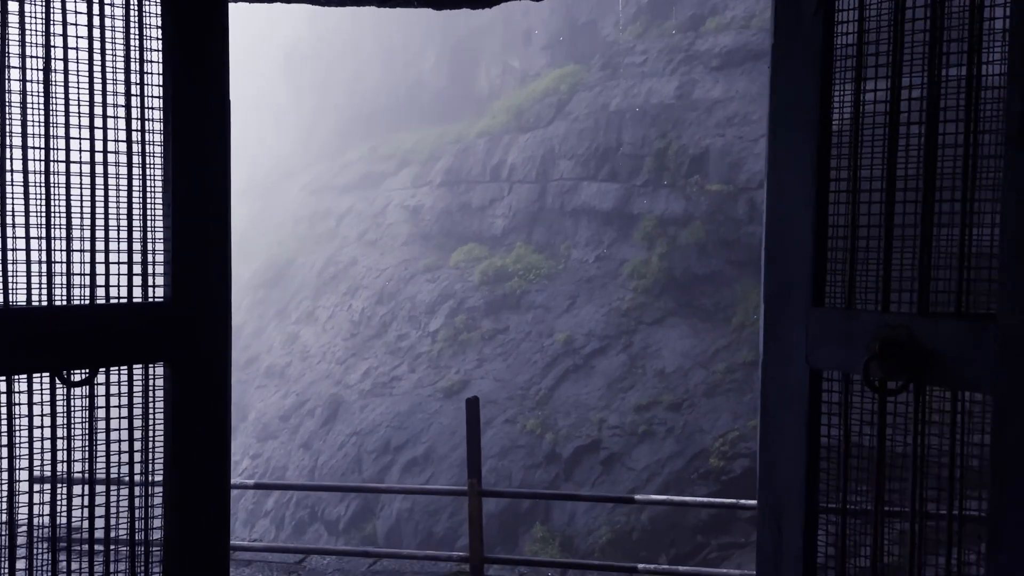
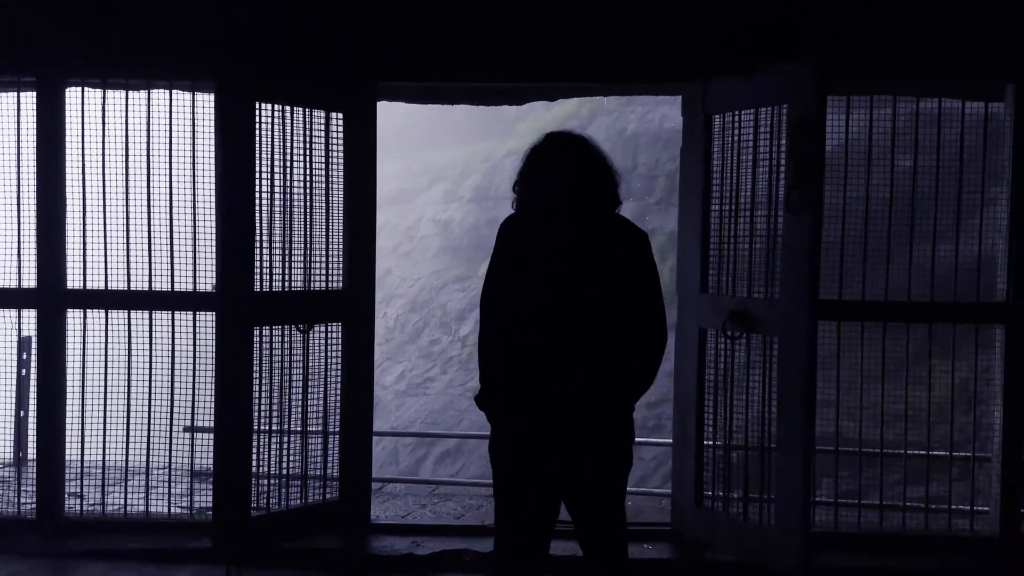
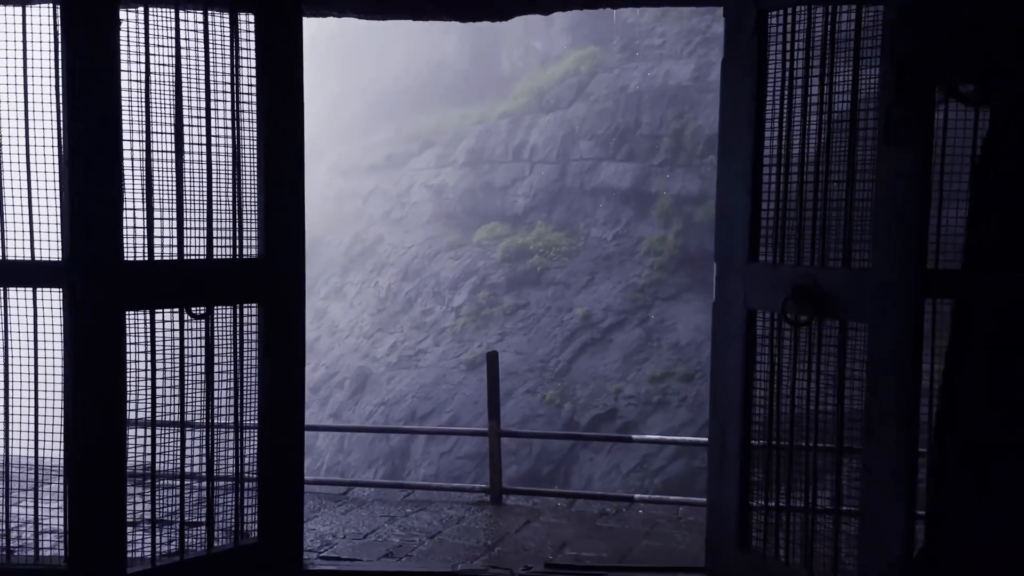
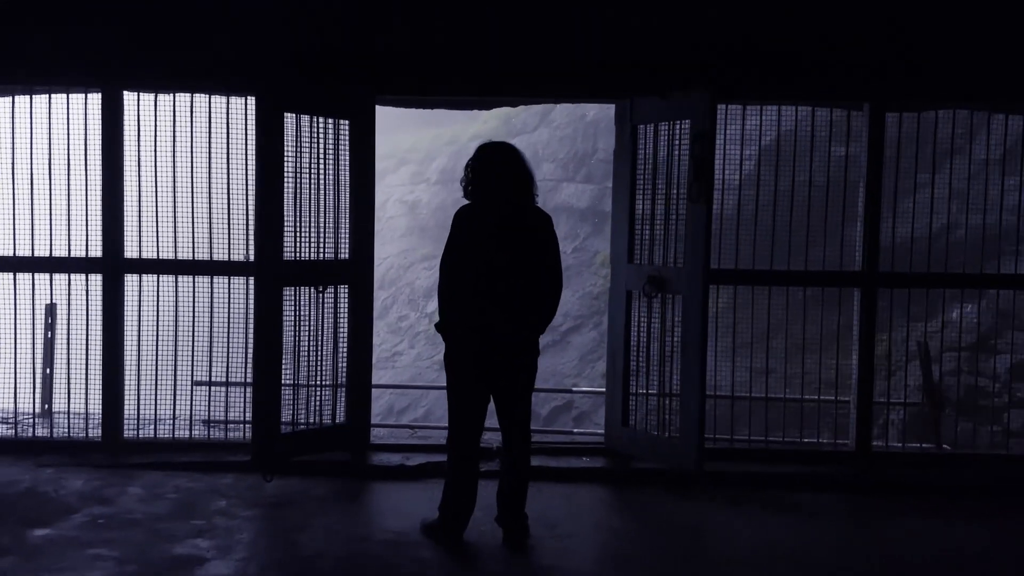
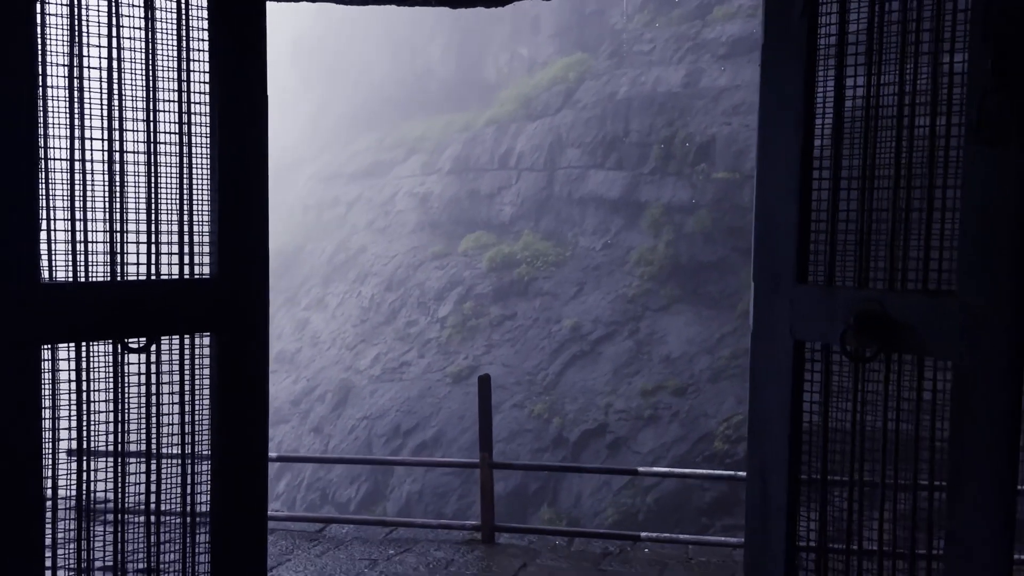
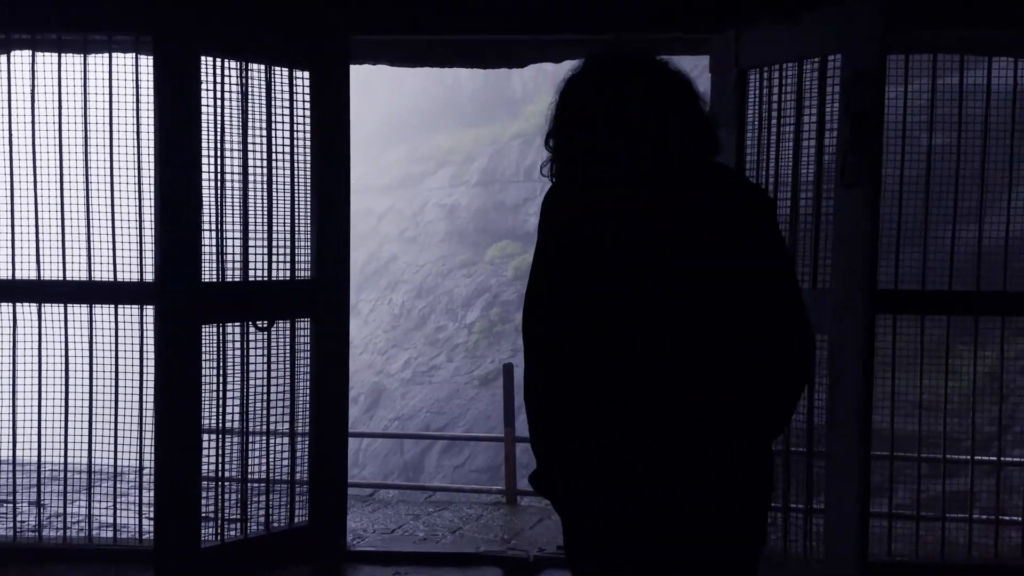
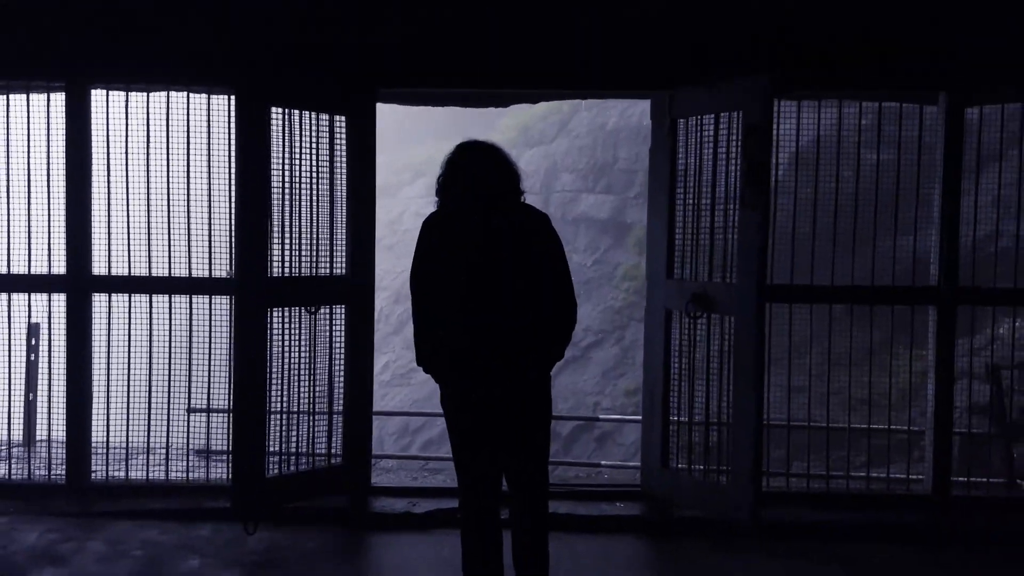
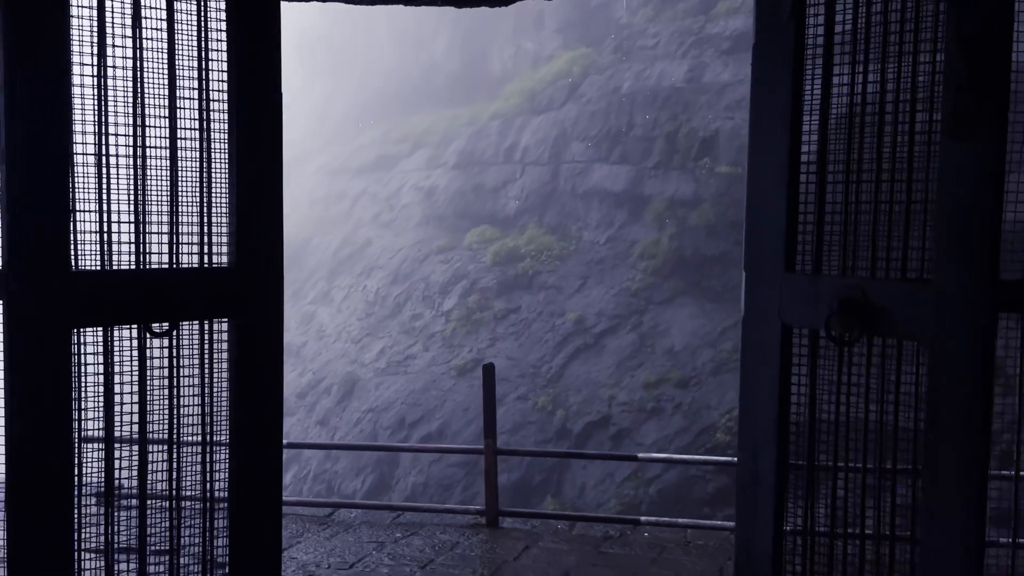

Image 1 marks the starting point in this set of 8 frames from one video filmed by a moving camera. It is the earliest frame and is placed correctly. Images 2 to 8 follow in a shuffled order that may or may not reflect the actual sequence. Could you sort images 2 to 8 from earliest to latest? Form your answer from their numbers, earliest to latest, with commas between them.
5, 8, 3, 6, 2, 7, 4
